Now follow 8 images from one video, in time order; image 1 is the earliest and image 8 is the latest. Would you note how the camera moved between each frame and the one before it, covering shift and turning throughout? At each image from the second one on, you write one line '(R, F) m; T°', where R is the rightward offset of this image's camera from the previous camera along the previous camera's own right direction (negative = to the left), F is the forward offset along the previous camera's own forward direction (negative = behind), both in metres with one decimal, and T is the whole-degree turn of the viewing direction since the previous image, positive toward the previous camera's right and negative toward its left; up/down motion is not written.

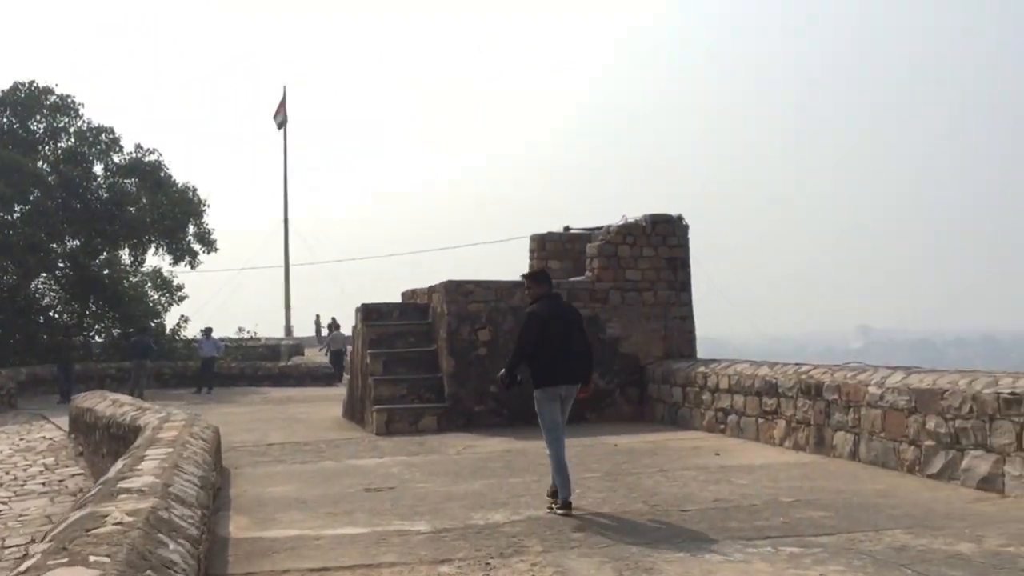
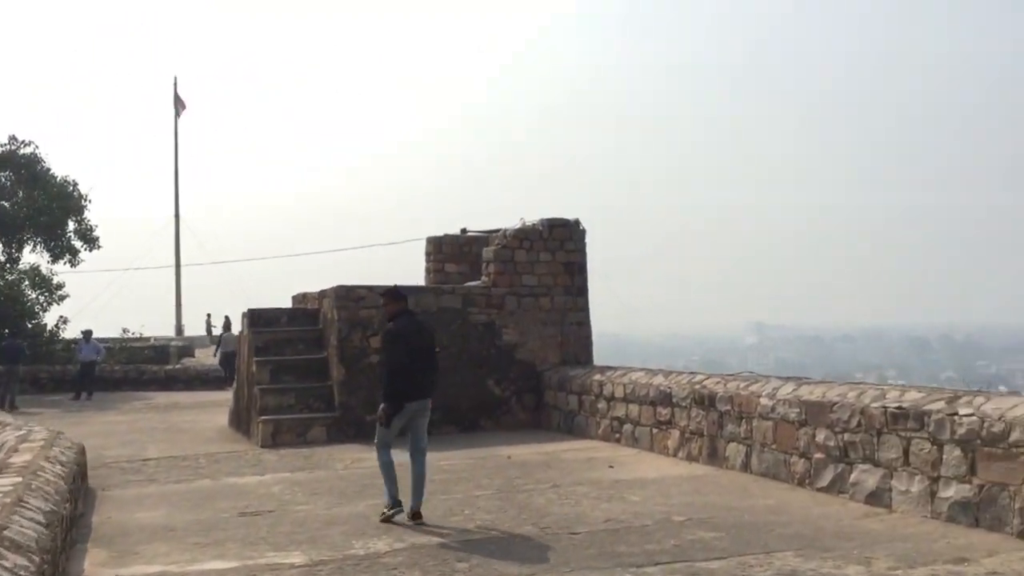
(+0.1, +0.2) m; +6°
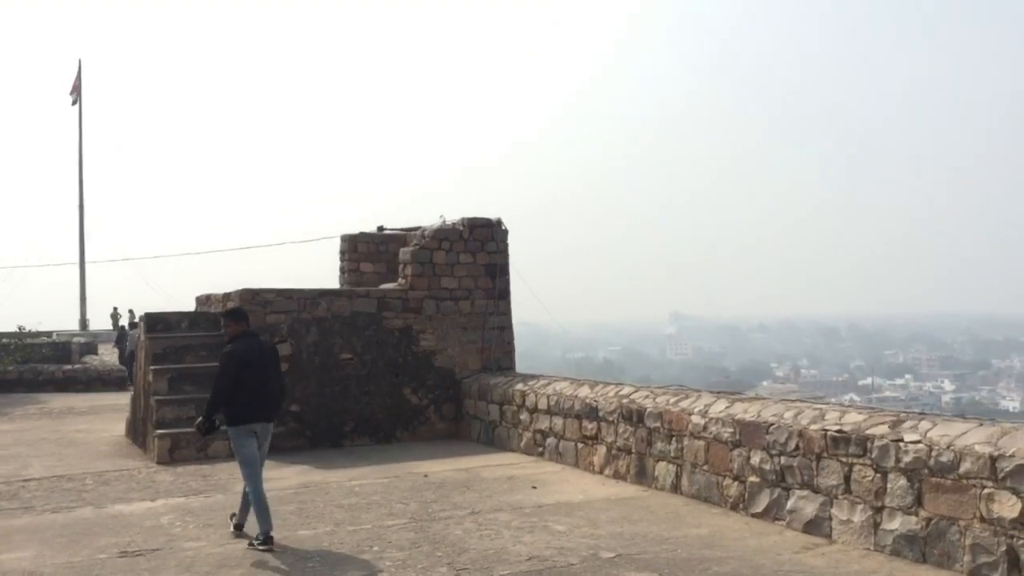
(0.0, +0.5) m; +5°
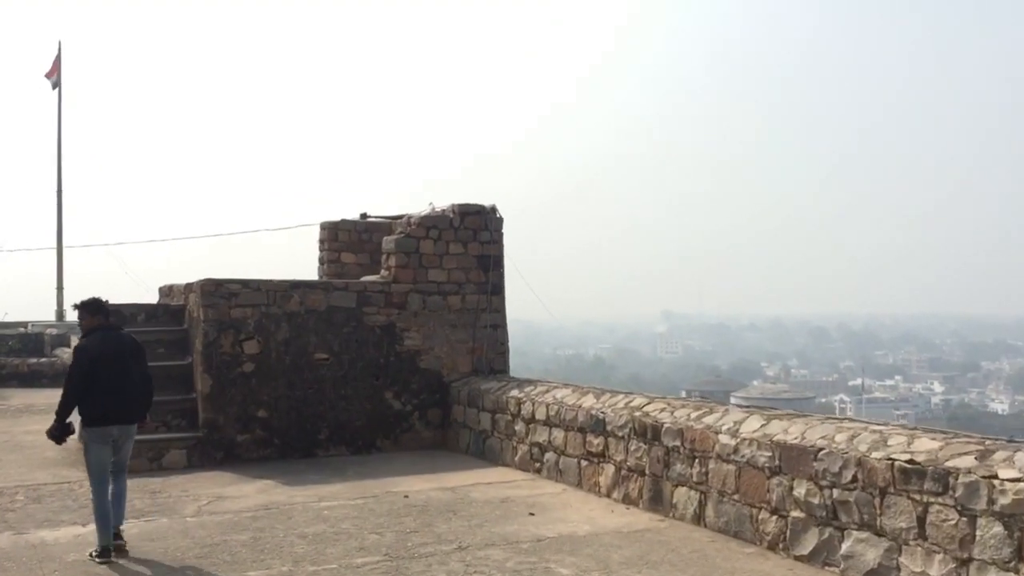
(0.0, +1.0) m; +1°
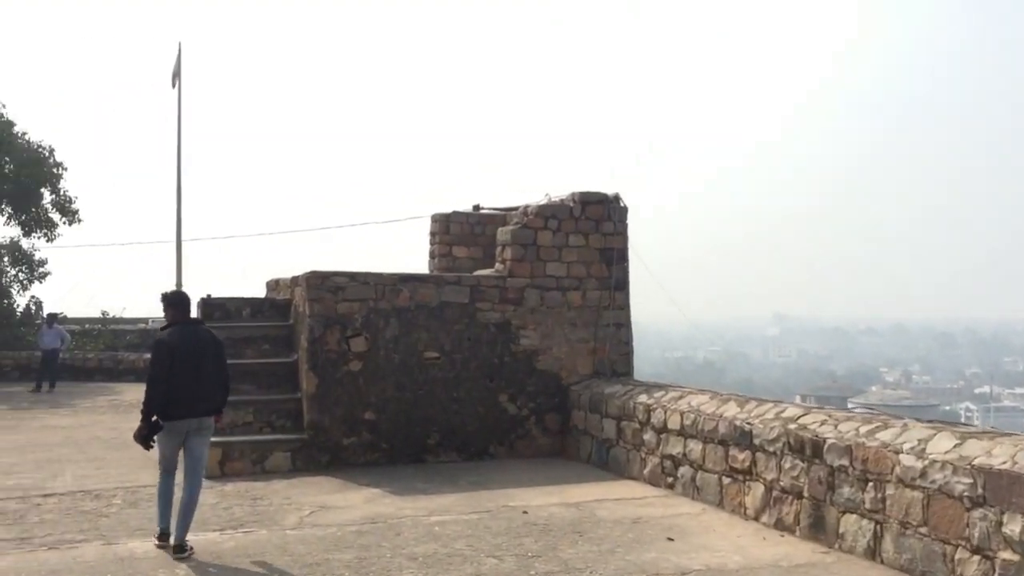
(-0.2, +0.7) m; -6°
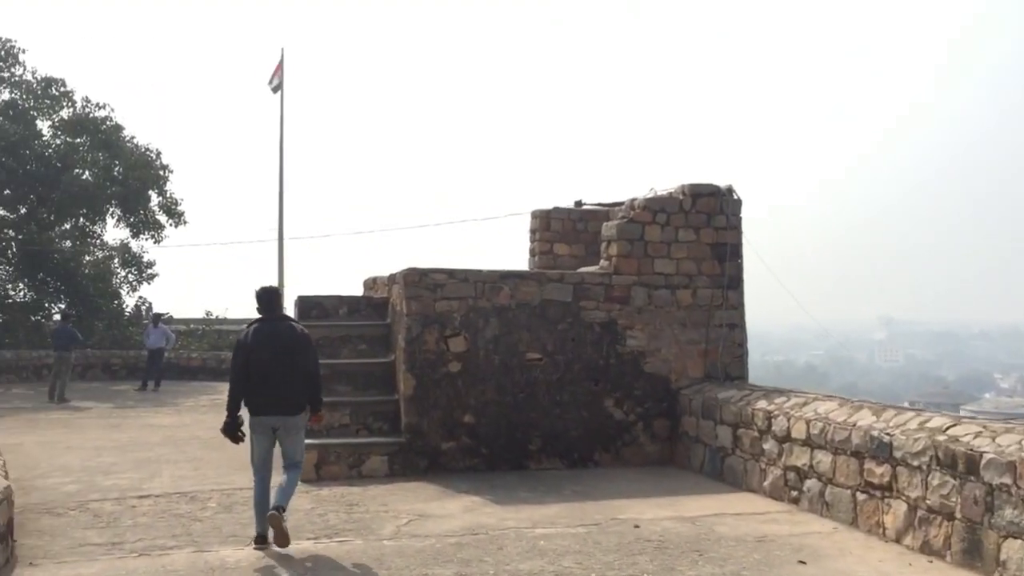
(-0.1, +0.4) m; -6°
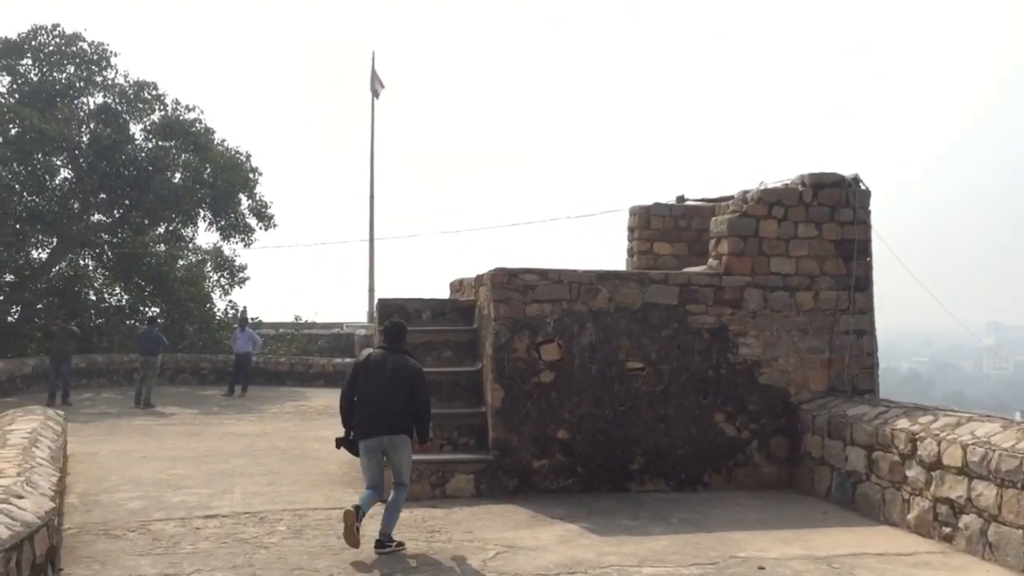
(-0.1, +0.7) m; -5°
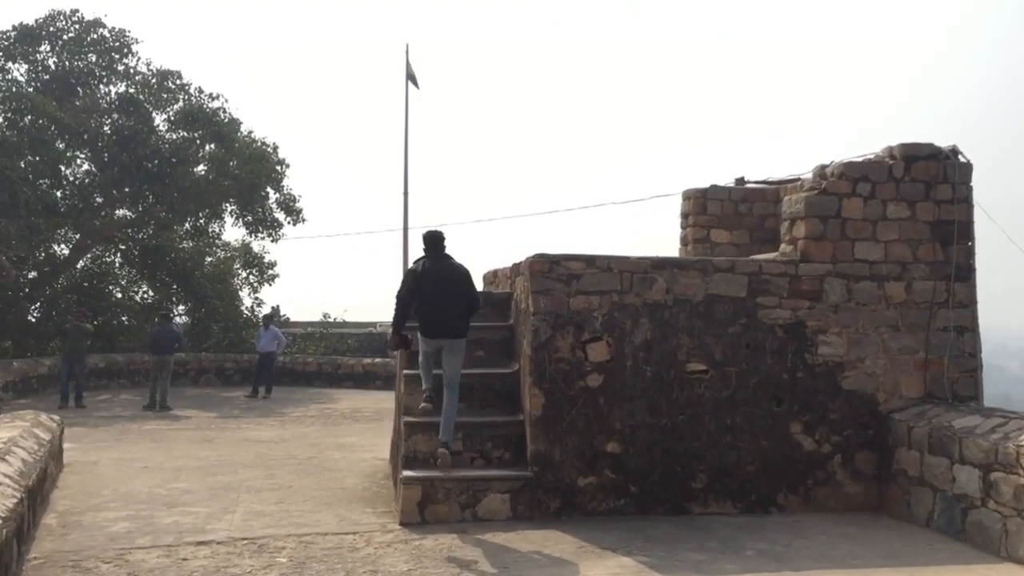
(0.0, +0.9) m; -2°
